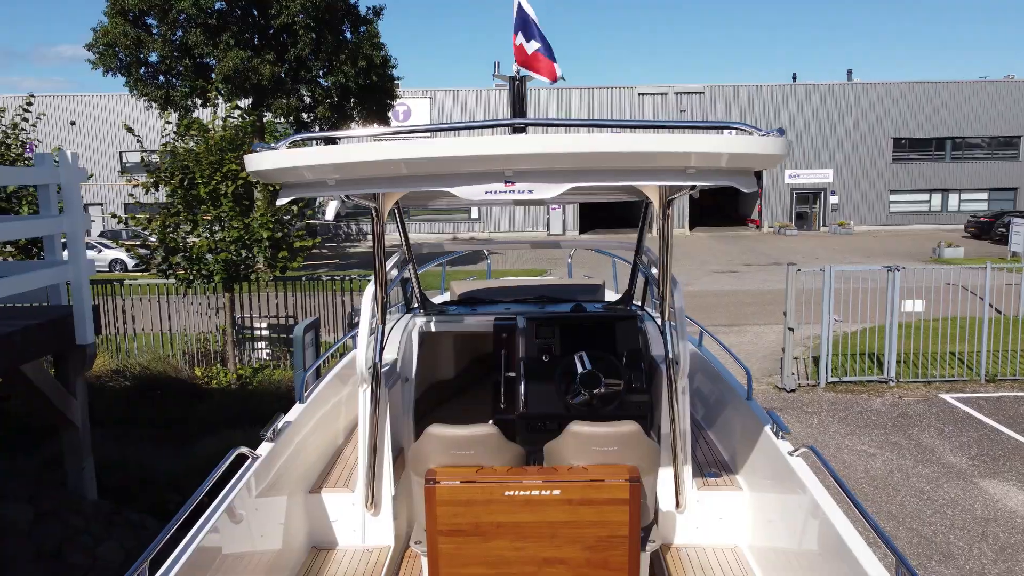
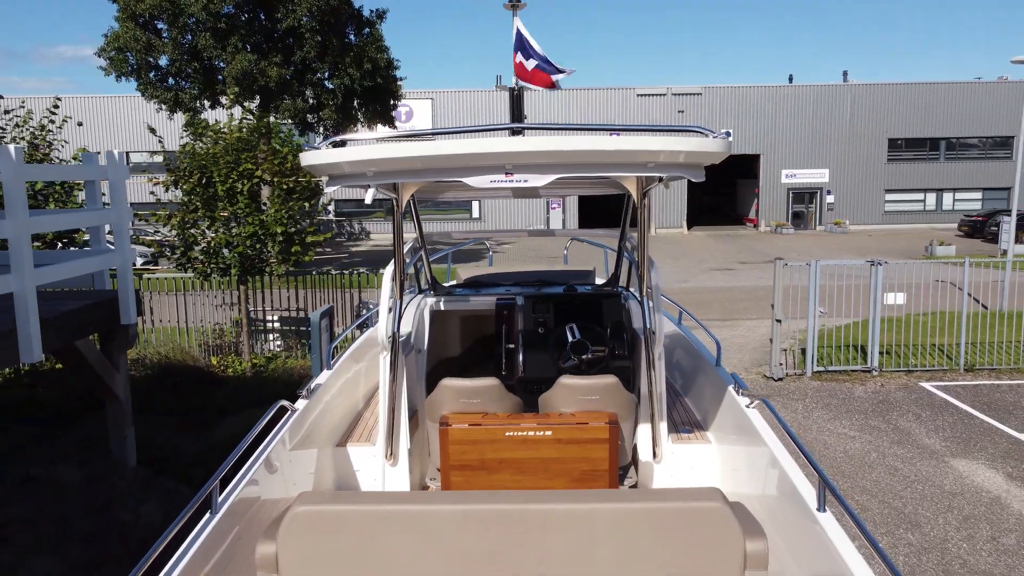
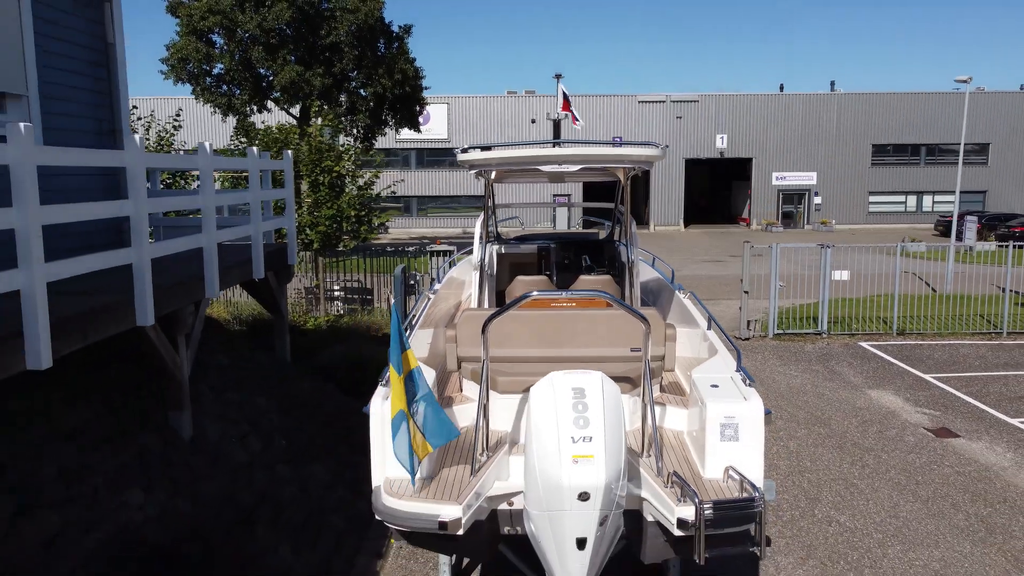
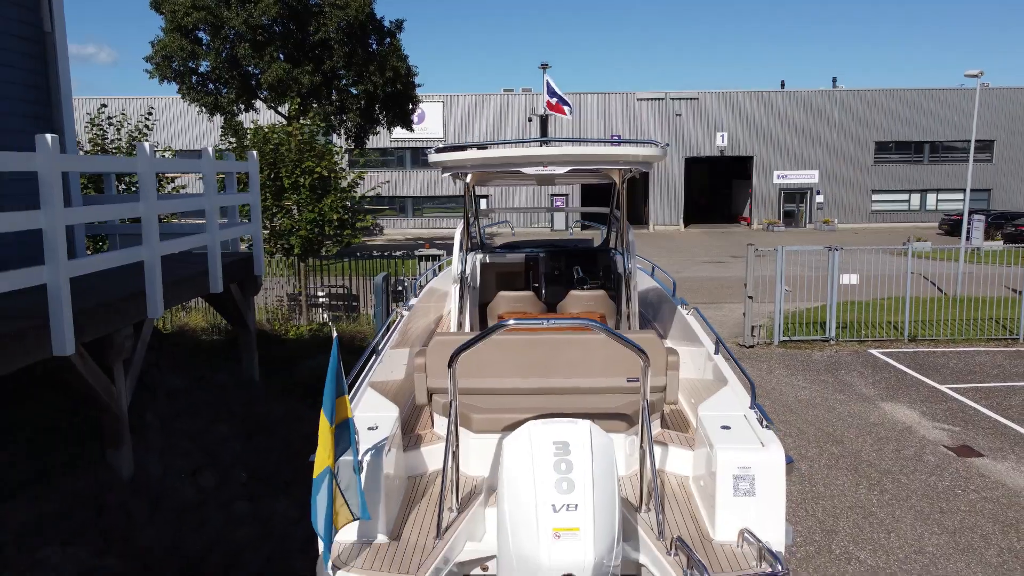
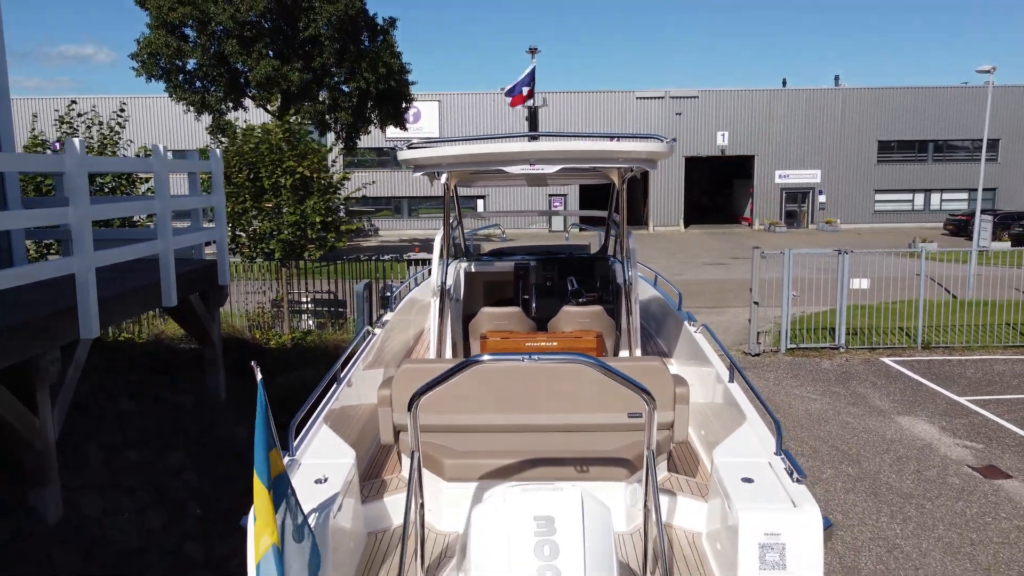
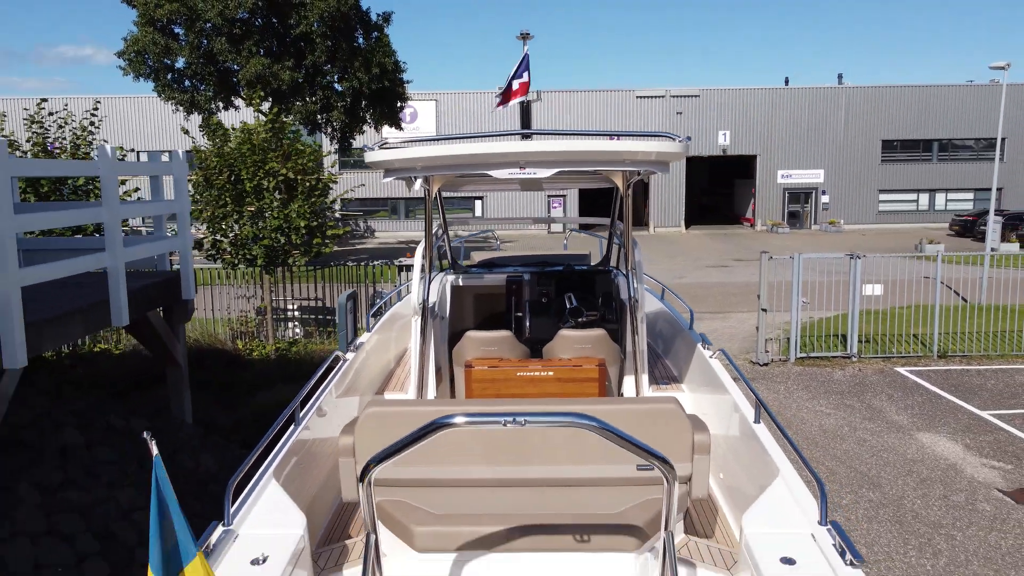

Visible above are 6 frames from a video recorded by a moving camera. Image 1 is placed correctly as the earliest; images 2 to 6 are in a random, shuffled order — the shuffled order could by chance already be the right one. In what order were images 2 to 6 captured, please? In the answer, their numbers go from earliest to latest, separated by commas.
2, 6, 5, 4, 3
